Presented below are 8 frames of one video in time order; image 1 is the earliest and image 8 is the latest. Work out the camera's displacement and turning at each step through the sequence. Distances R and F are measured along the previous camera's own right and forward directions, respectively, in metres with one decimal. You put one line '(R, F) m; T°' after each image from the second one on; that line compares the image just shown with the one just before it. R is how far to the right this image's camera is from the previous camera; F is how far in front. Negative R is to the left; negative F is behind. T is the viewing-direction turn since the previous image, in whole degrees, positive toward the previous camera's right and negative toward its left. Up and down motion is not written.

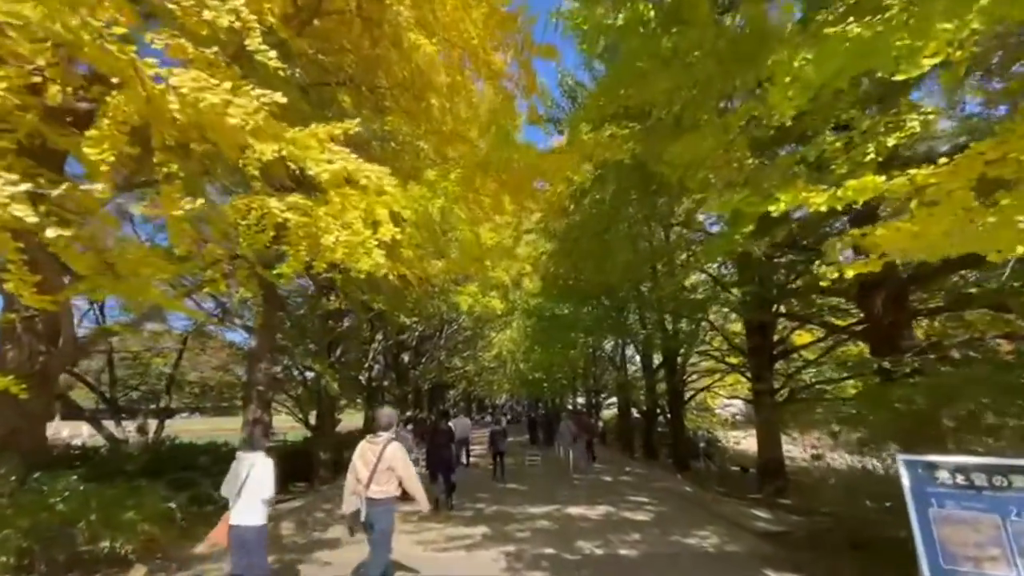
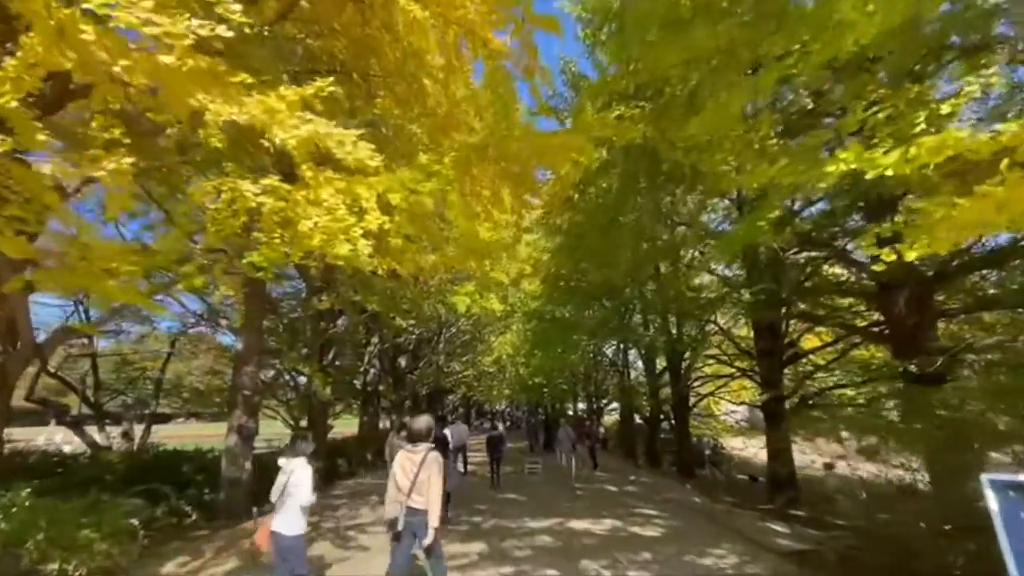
(0.0, +0.5) m; 0°
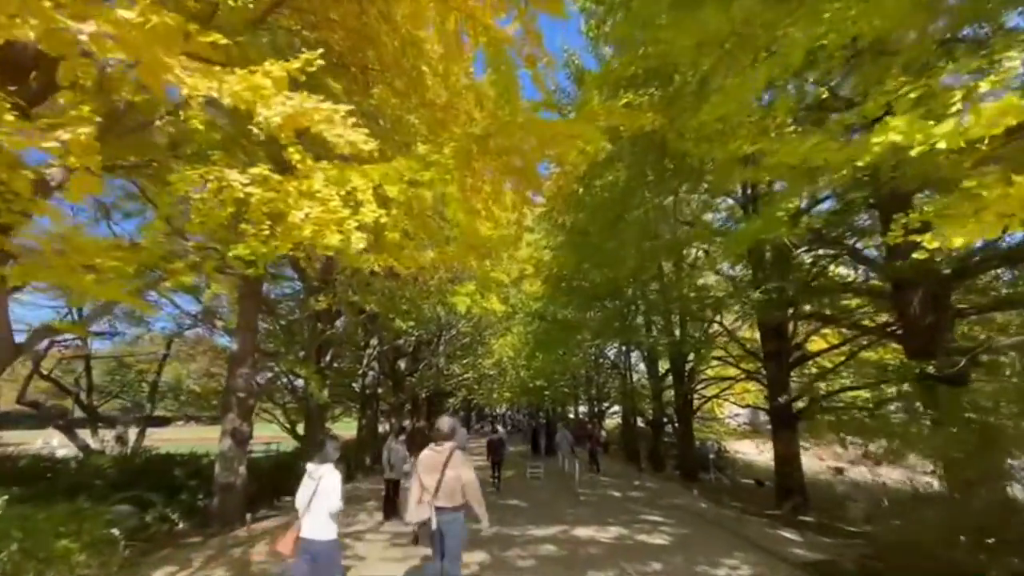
(0.0, +0.3) m; 0°
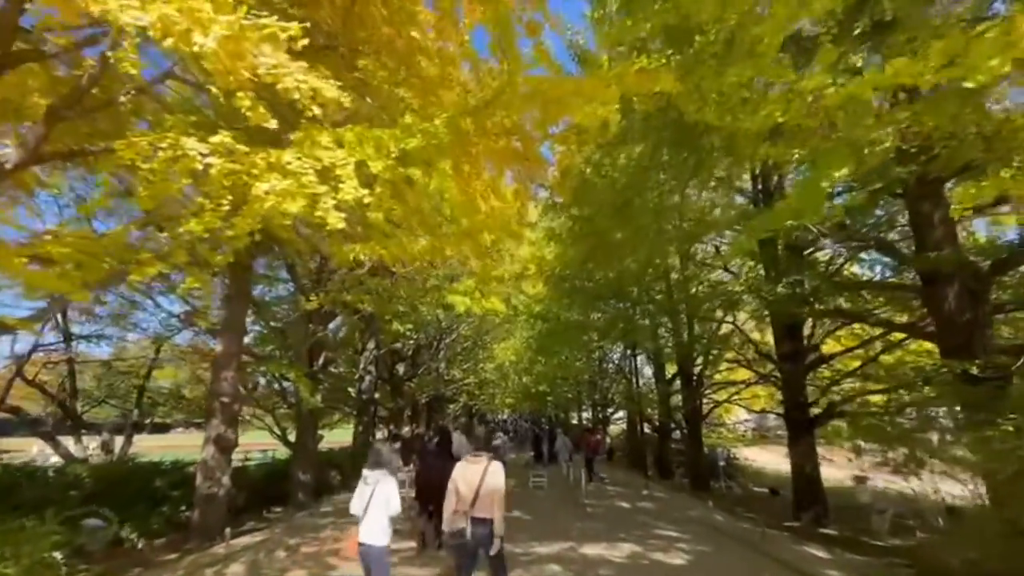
(0.0, +0.6) m; 0°
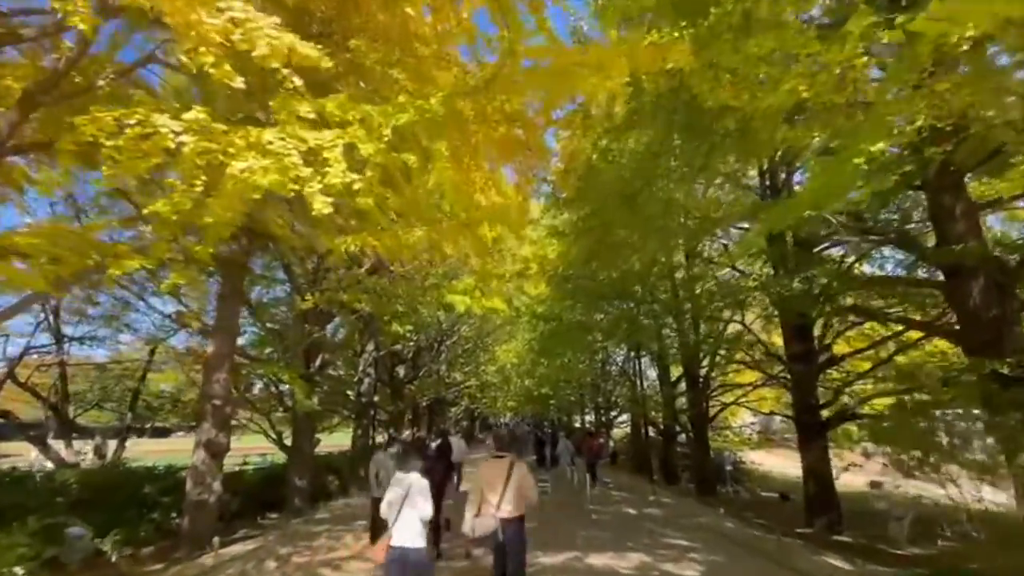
(0.0, +0.3) m; 0°
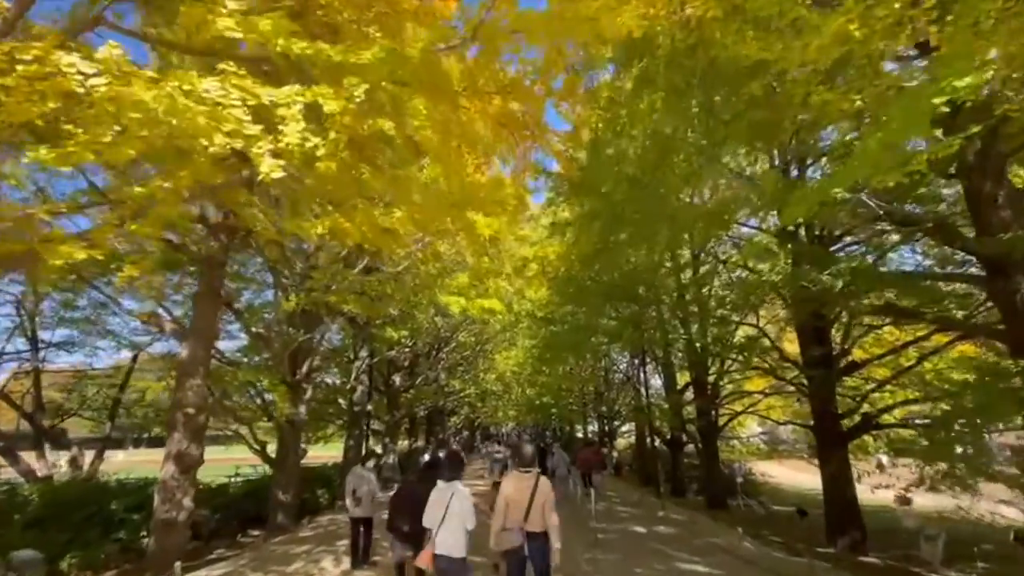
(+0.1, +0.7) m; 0°
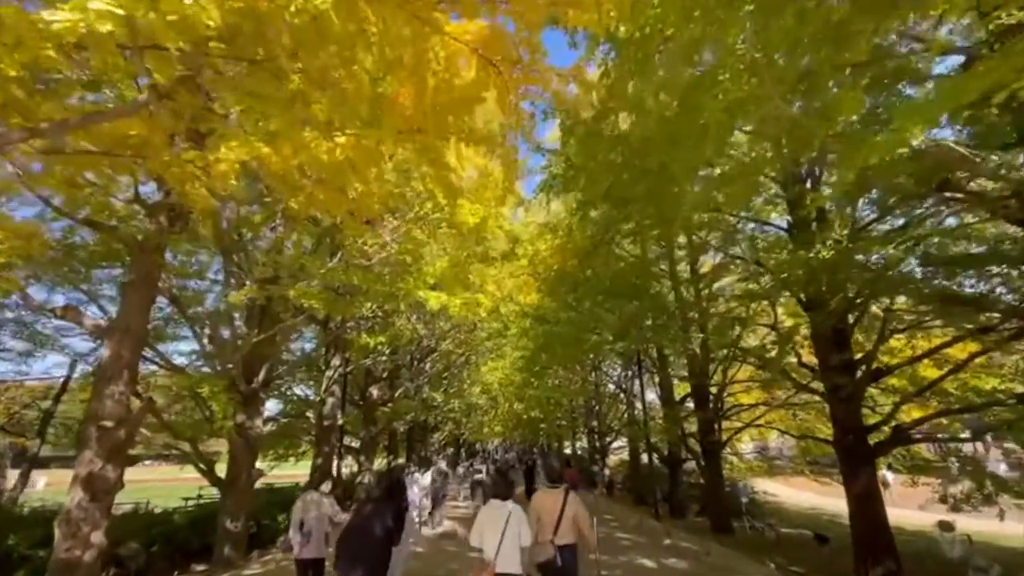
(0.0, +1.3) m; +2°
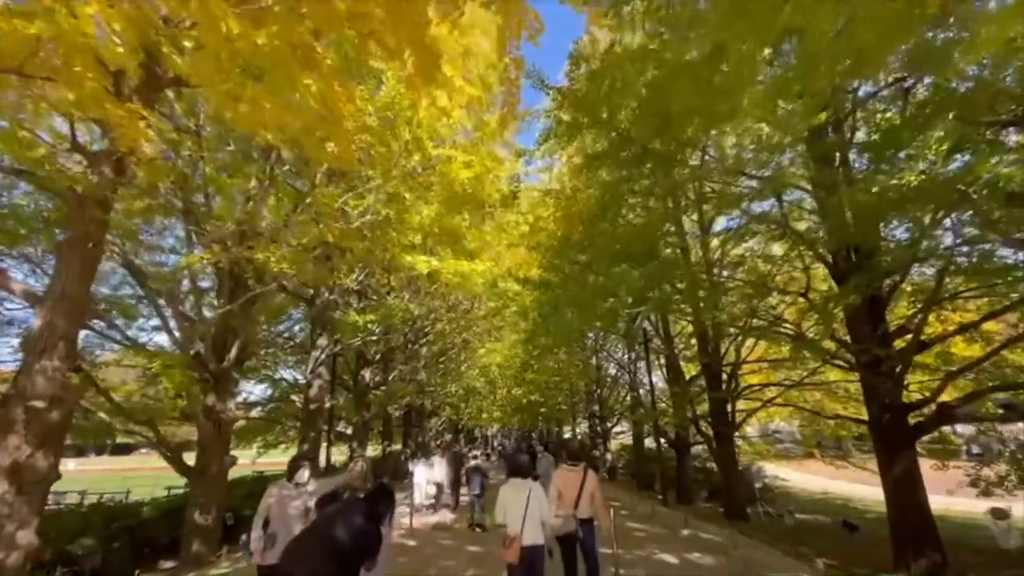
(0.0, +1.1) m; 0°
